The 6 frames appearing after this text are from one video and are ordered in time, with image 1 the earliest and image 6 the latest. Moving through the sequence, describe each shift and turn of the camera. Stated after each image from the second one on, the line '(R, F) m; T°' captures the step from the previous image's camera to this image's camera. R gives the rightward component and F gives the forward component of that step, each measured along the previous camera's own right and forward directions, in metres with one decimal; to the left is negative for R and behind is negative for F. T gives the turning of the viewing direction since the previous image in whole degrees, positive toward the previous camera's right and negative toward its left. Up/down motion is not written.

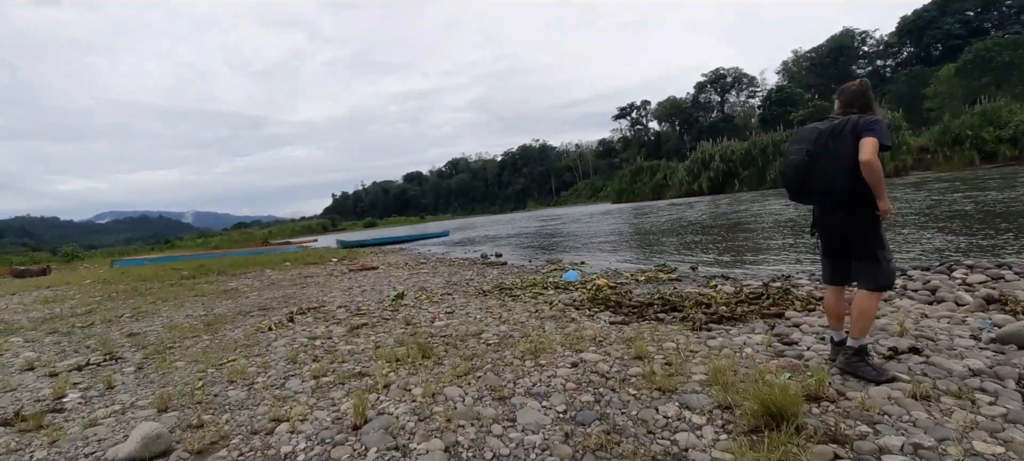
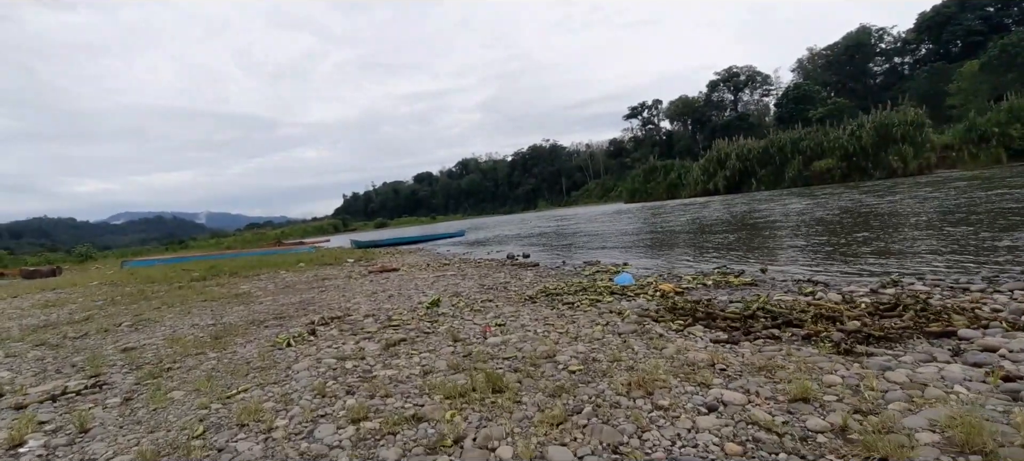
(-0.8, +1.4) m; -1°
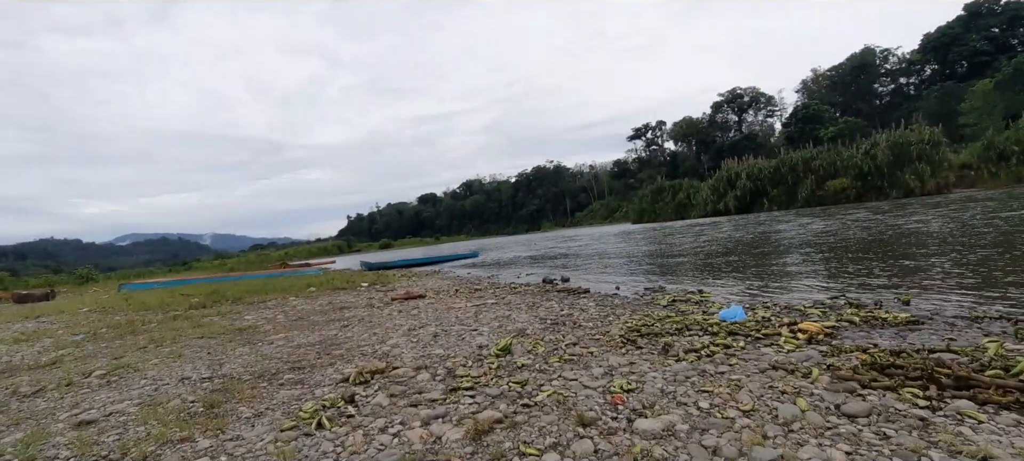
(-1.3, +2.2) m; 0°
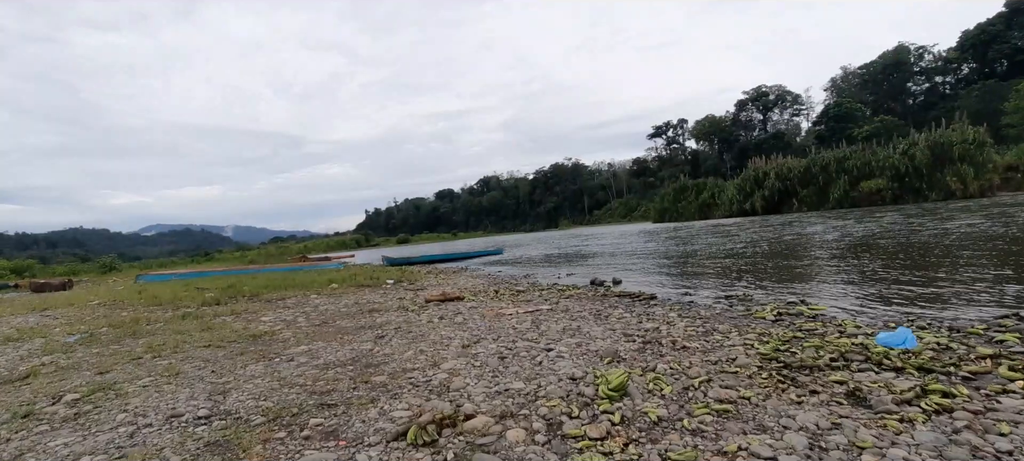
(-1.0, +1.9) m; -2°
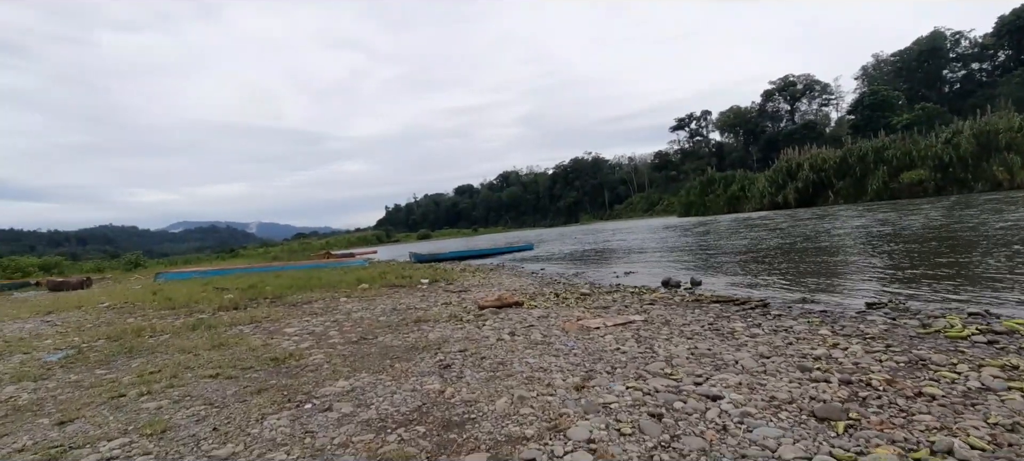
(-1.2, +2.3) m; -2°
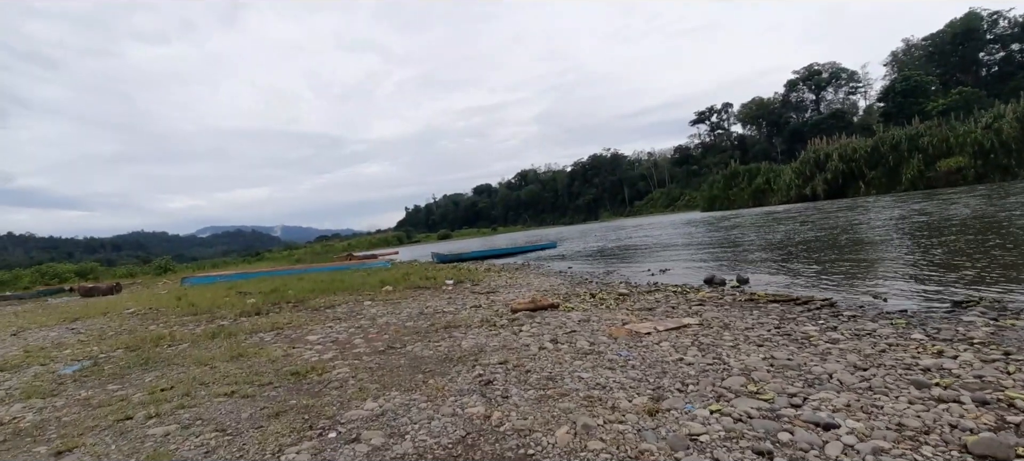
(-0.3, +0.8) m; -2°
